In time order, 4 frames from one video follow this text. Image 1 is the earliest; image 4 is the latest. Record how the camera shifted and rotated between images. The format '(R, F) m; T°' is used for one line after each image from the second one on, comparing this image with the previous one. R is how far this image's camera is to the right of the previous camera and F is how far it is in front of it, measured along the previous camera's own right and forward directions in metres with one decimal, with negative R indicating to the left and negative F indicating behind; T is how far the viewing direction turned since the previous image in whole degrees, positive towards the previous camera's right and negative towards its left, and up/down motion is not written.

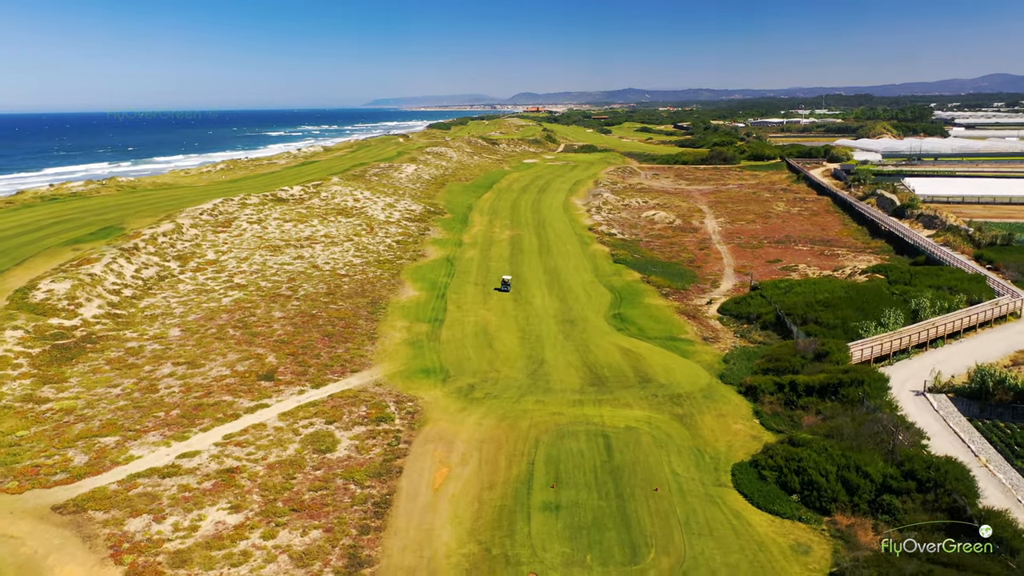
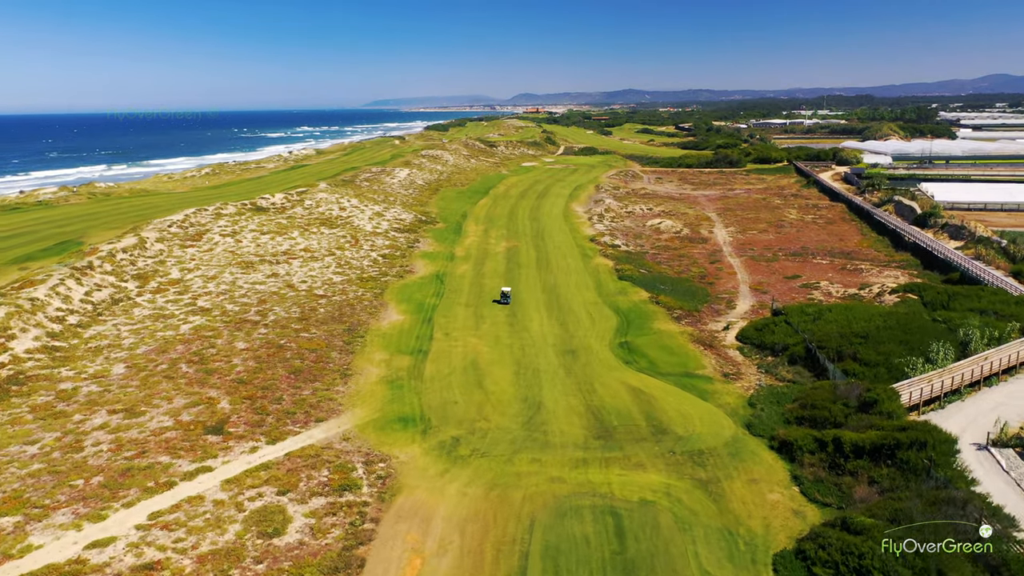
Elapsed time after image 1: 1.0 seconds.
(+0.3, +3.4) m; 0°
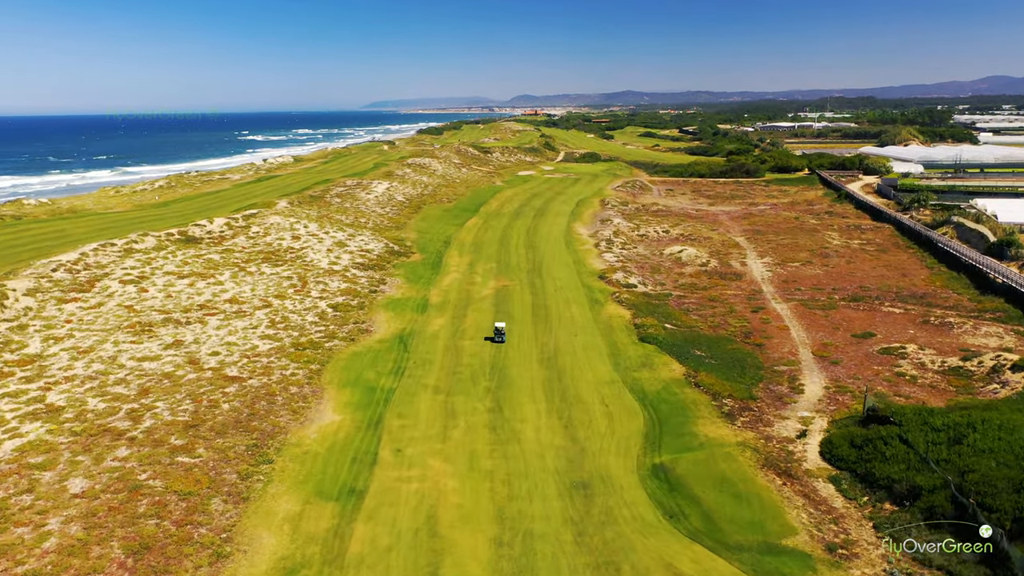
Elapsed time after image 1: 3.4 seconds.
(+0.6, +8.9) m; 0°
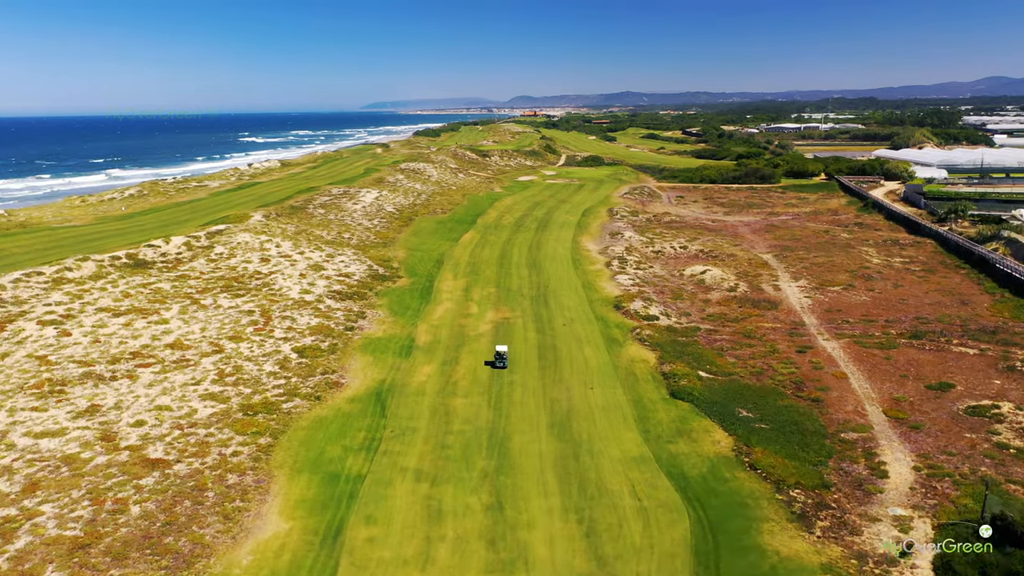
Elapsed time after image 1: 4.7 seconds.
(-0.2, +5.3) m; 0°
